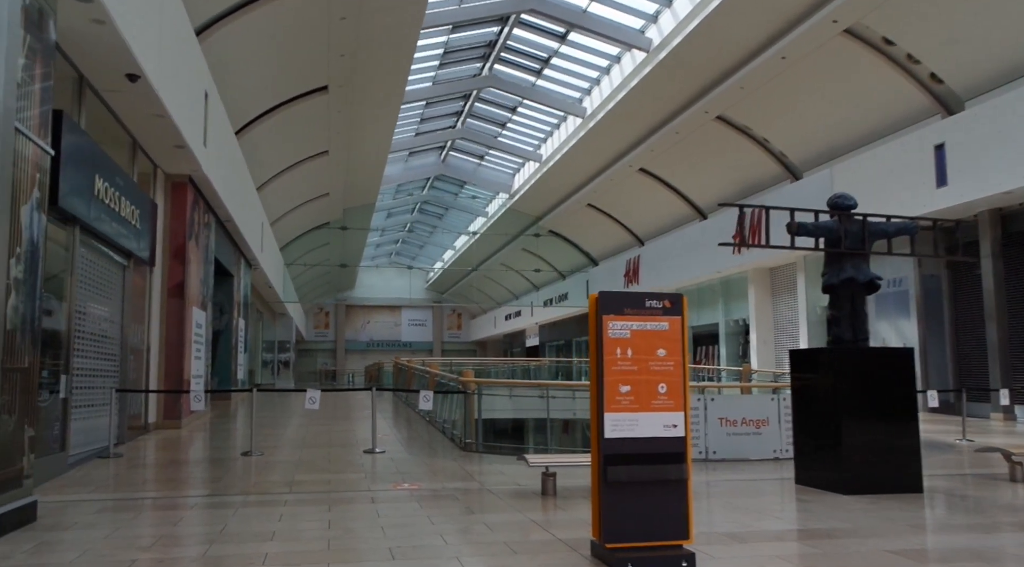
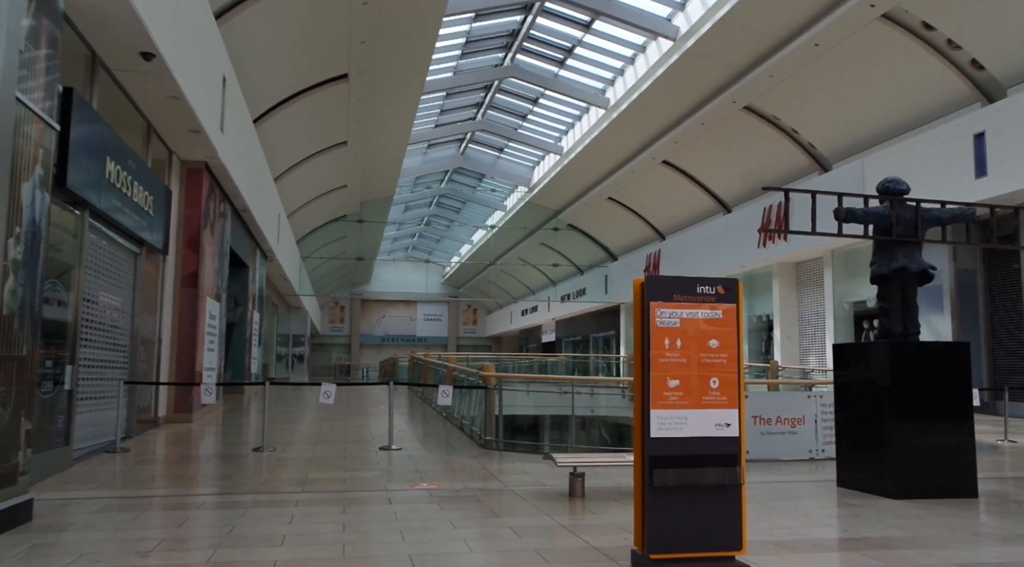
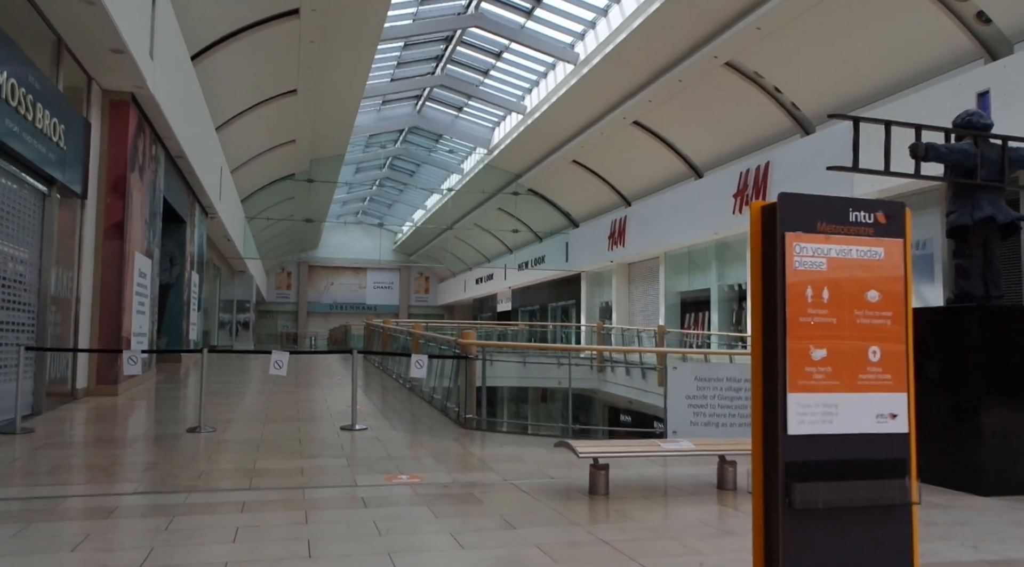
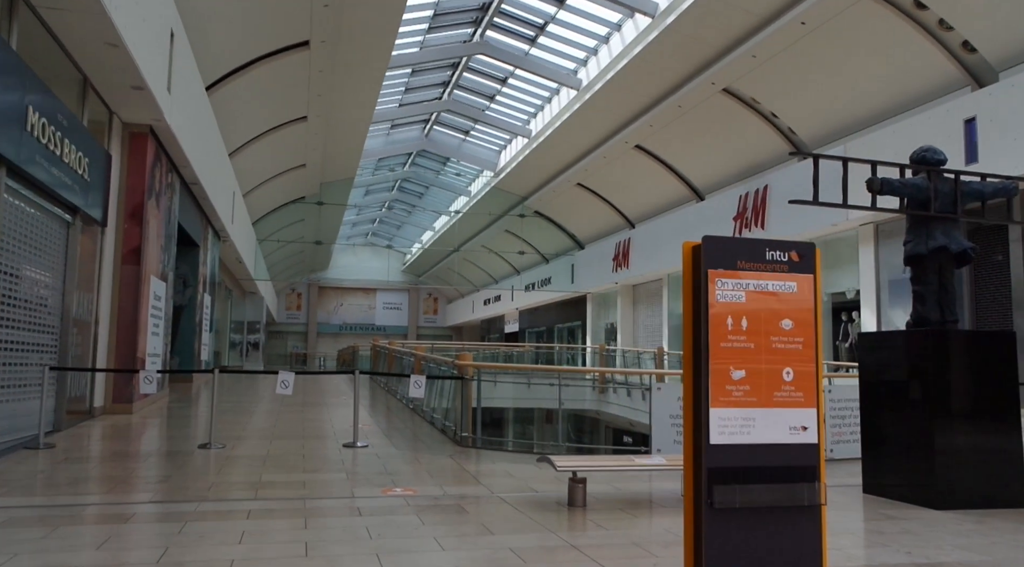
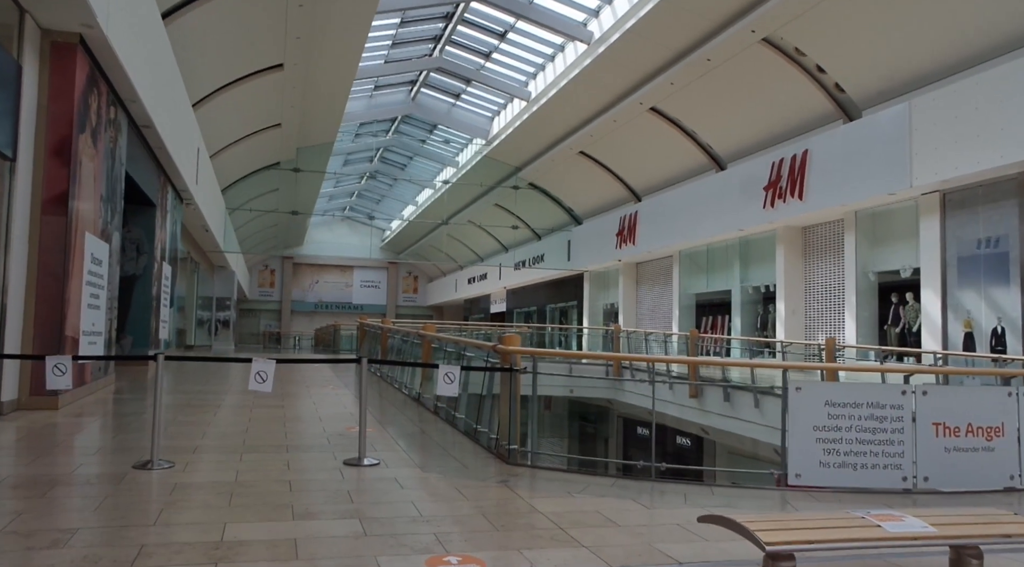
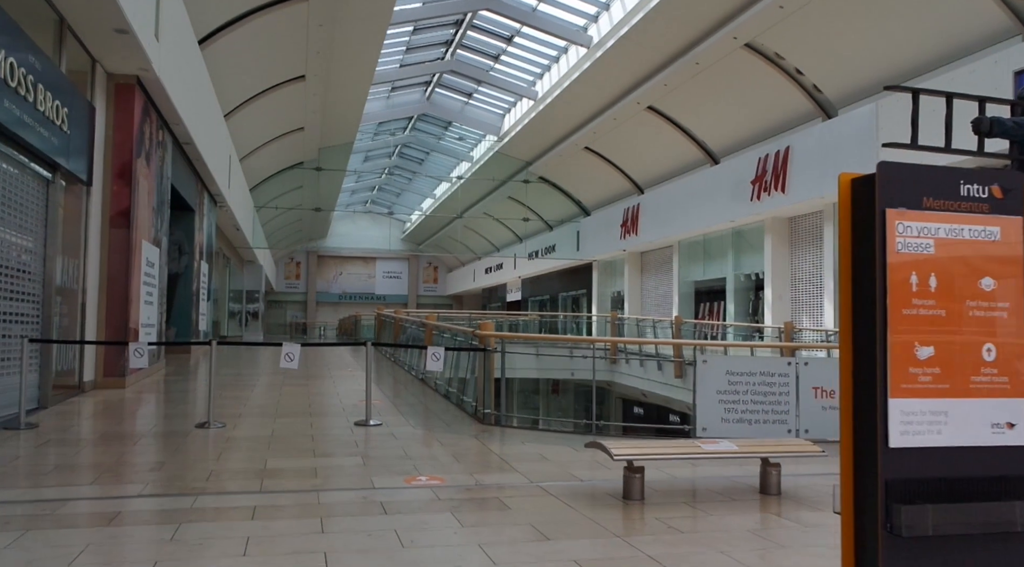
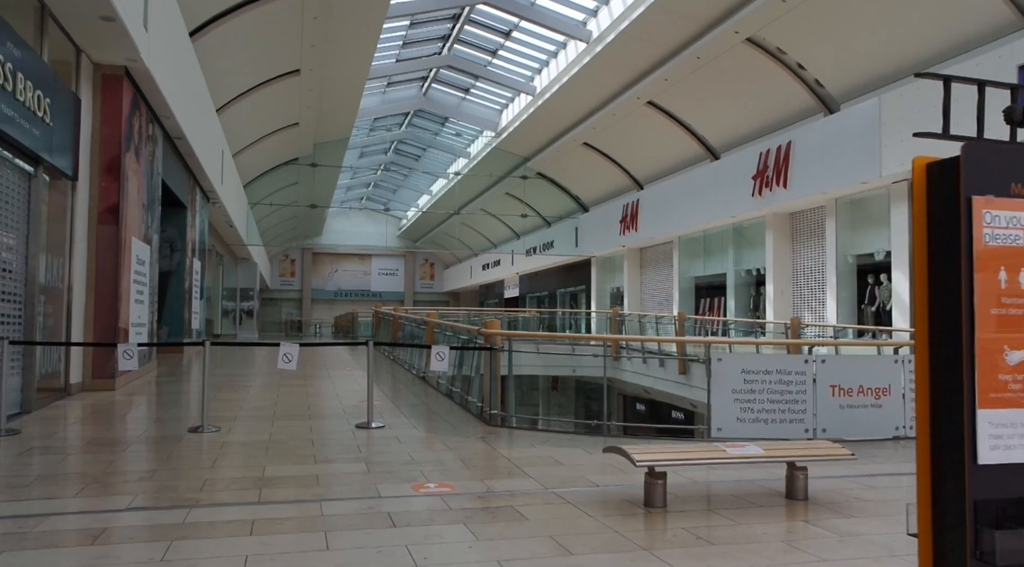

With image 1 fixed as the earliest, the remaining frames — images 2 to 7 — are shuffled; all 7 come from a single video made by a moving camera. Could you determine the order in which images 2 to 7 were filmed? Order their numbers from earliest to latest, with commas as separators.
2, 4, 3, 6, 7, 5
